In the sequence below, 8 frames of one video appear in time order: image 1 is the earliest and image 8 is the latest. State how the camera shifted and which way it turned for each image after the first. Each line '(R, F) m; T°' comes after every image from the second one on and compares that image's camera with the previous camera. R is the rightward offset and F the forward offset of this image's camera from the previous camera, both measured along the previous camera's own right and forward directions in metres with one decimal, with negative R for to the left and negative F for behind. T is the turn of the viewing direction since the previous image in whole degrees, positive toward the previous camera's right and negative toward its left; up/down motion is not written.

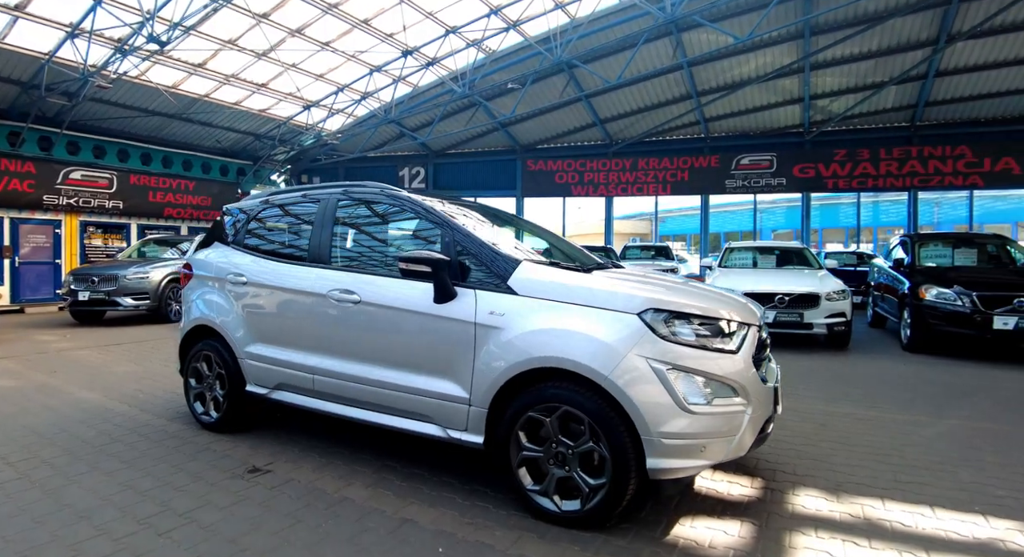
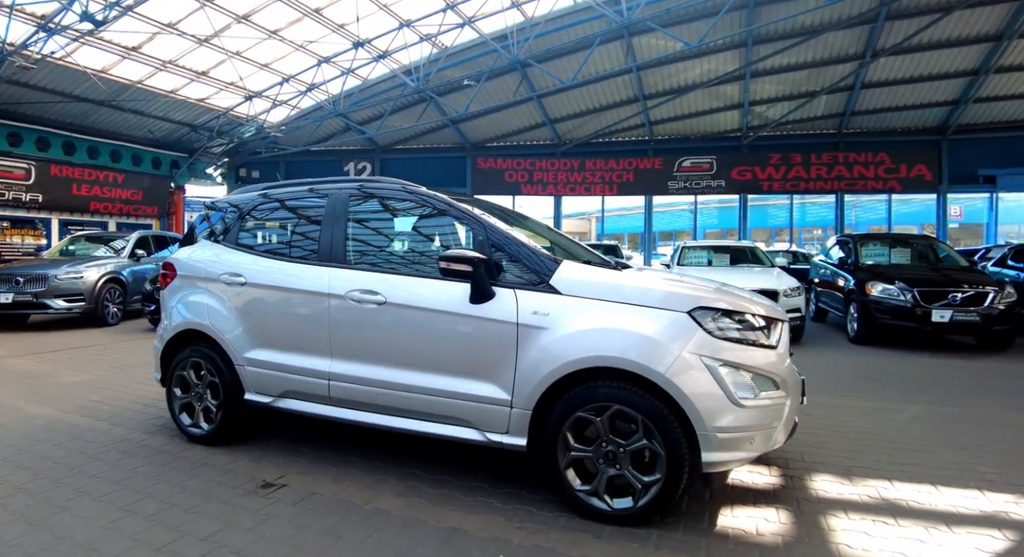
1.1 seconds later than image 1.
(-0.6, +0.1) m; +7°
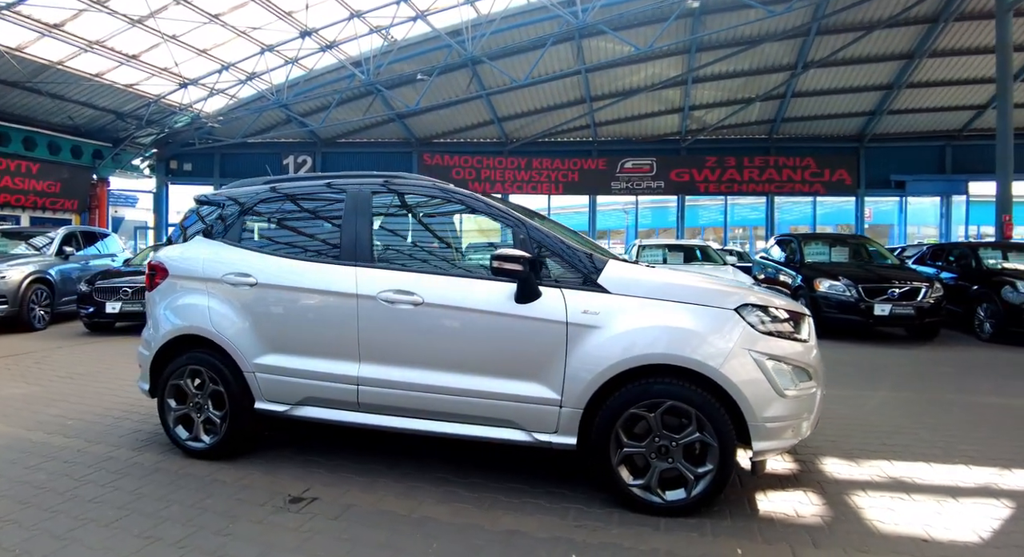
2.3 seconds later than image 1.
(-0.7, +0.1) m; +7°
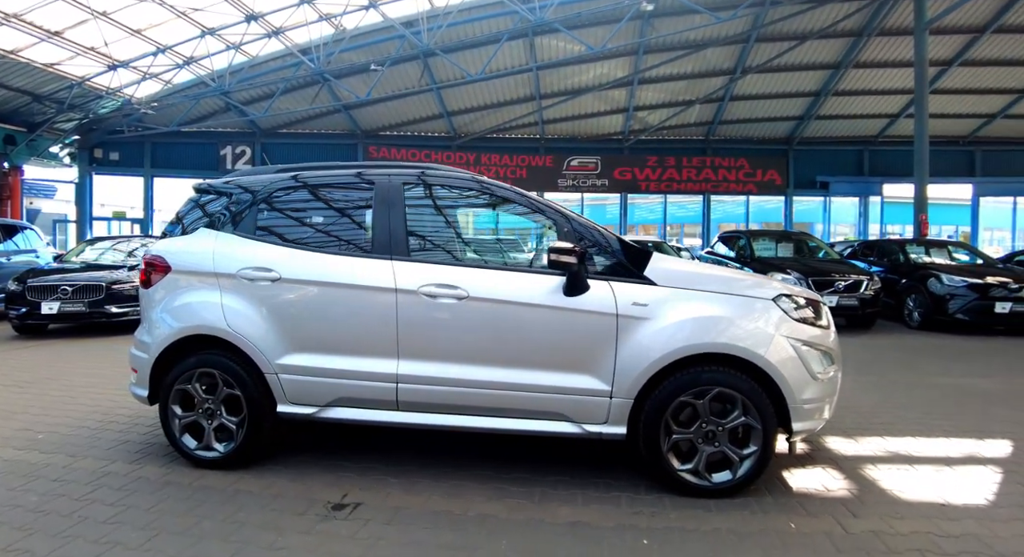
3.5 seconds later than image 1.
(-0.7, +0.1) m; +7°
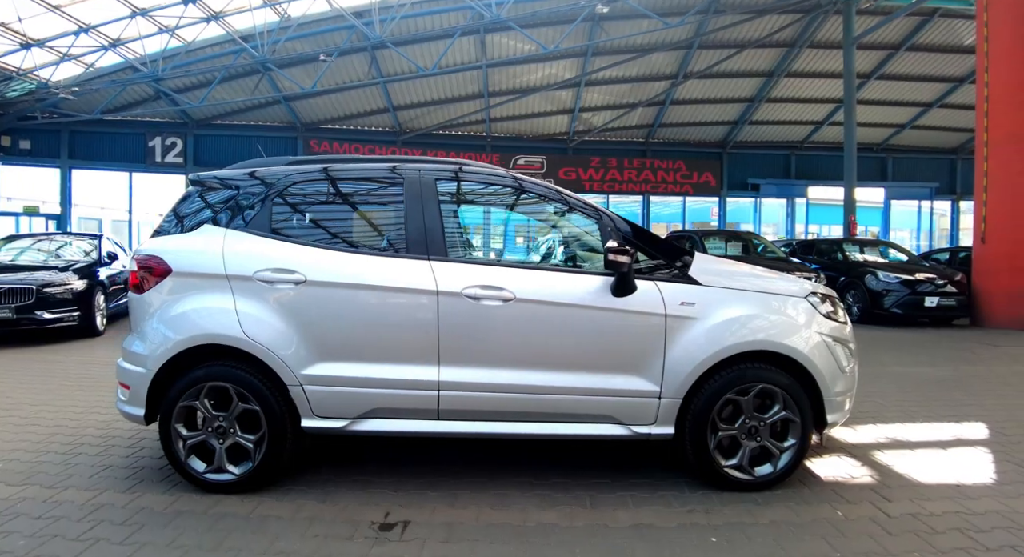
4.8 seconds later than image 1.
(-0.7, +0.1) m; +7°
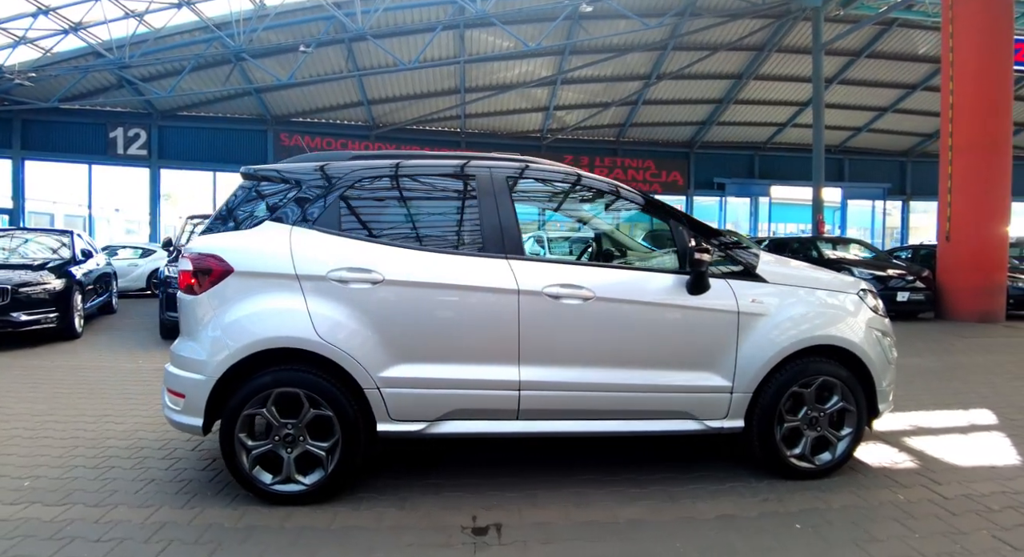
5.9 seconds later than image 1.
(-0.7, 0.0) m; +5°
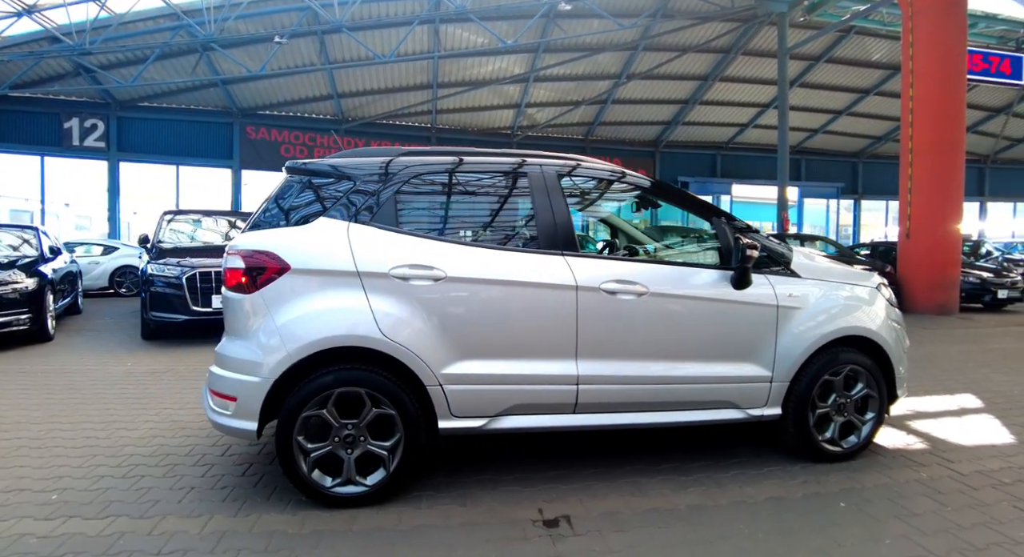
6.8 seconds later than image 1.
(-0.6, 0.0) m; +5°
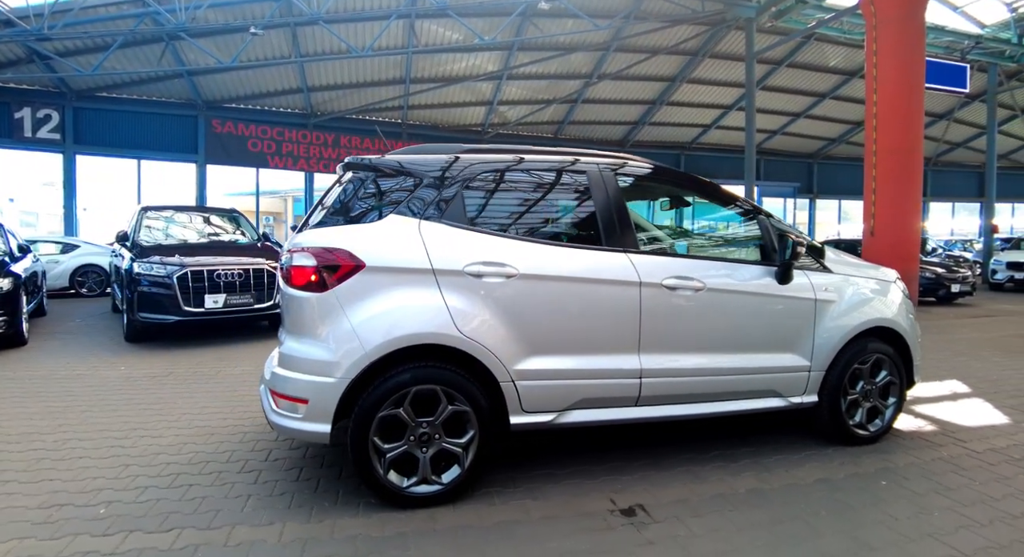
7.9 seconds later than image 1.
(-0.6, 0.0) m; +5°
